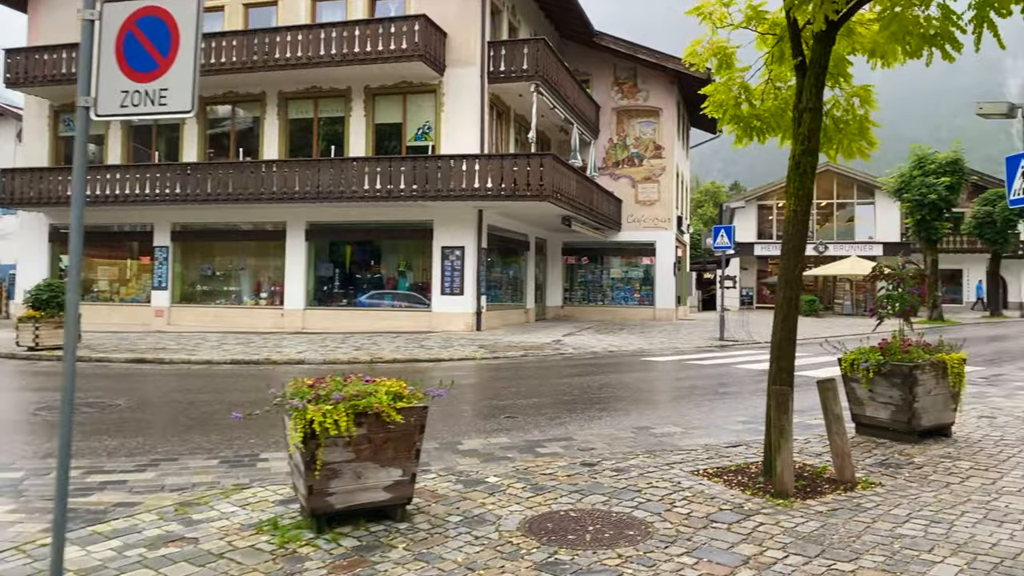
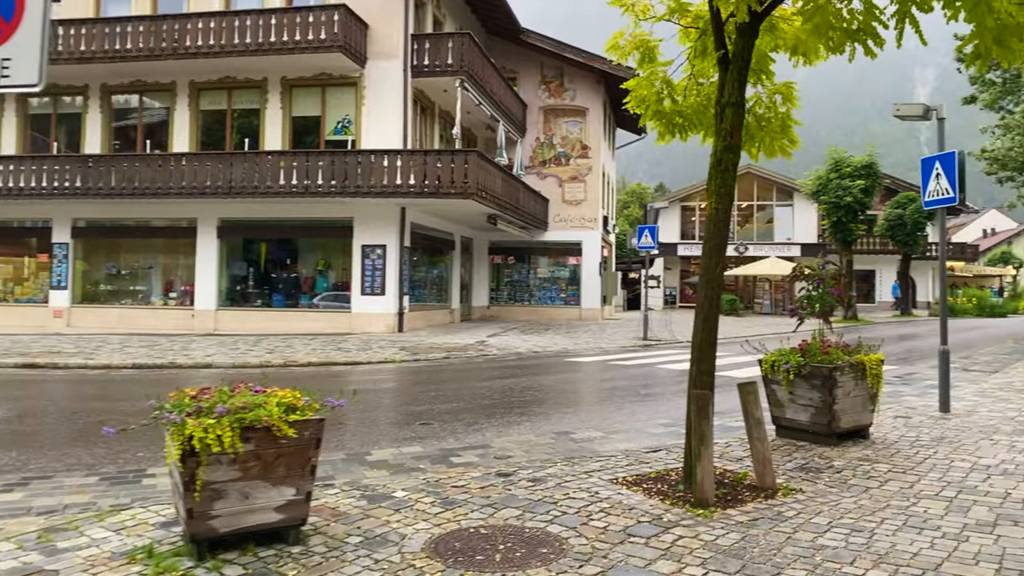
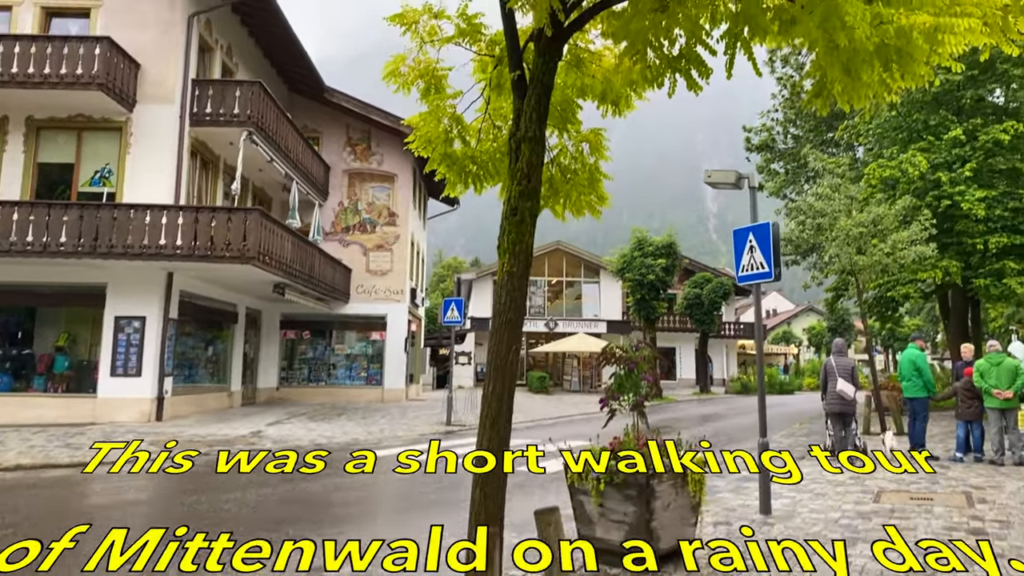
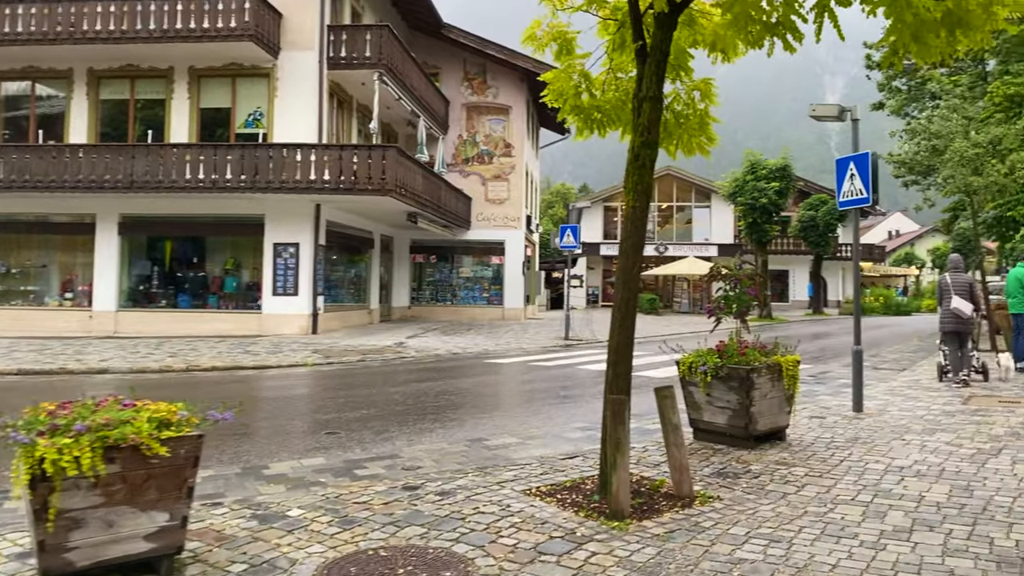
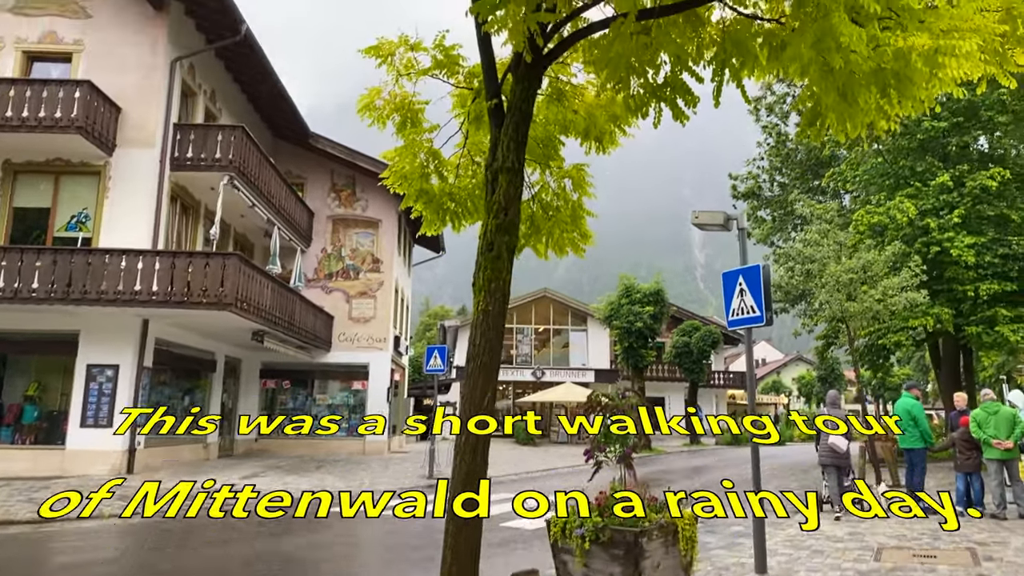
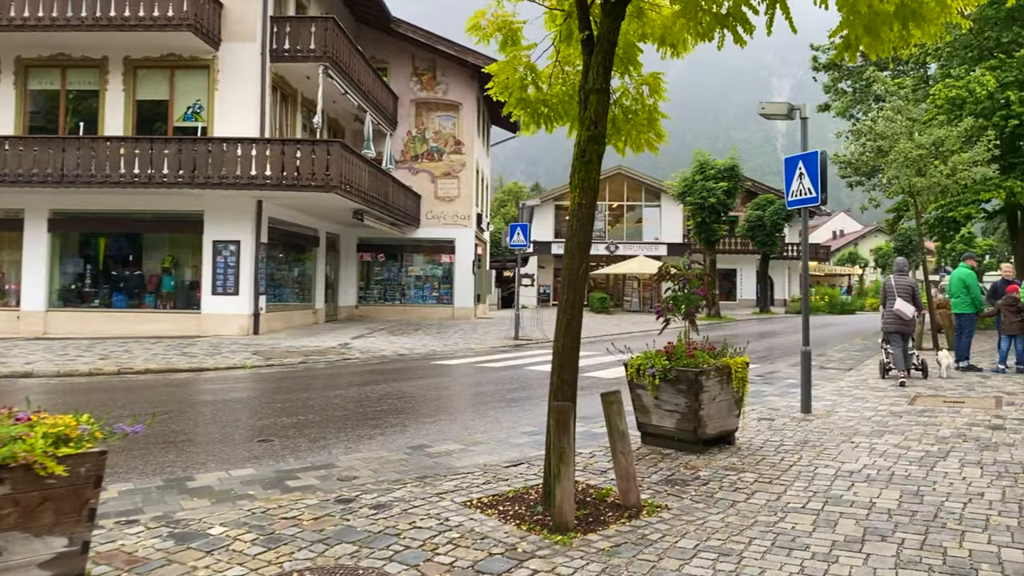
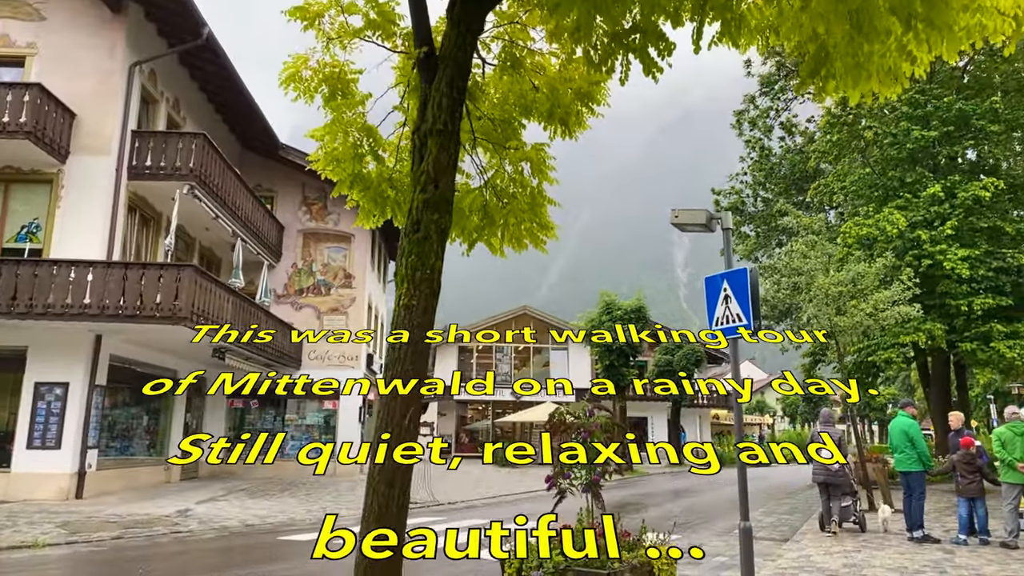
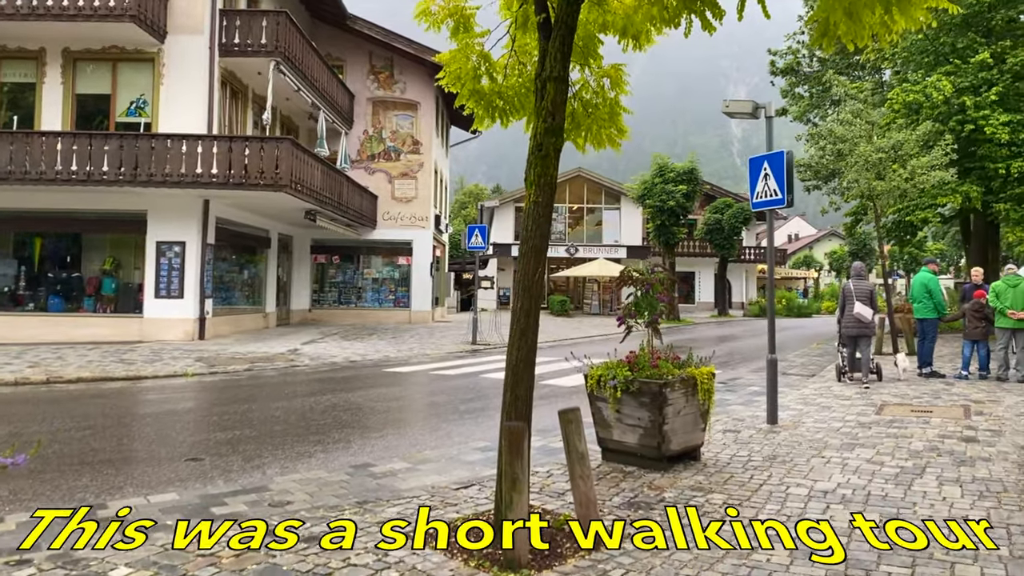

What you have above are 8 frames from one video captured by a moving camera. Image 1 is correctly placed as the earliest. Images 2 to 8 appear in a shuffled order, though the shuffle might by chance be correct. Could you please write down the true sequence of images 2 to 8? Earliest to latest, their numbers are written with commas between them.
2, 4, 6, 8, 3, 5, 7
